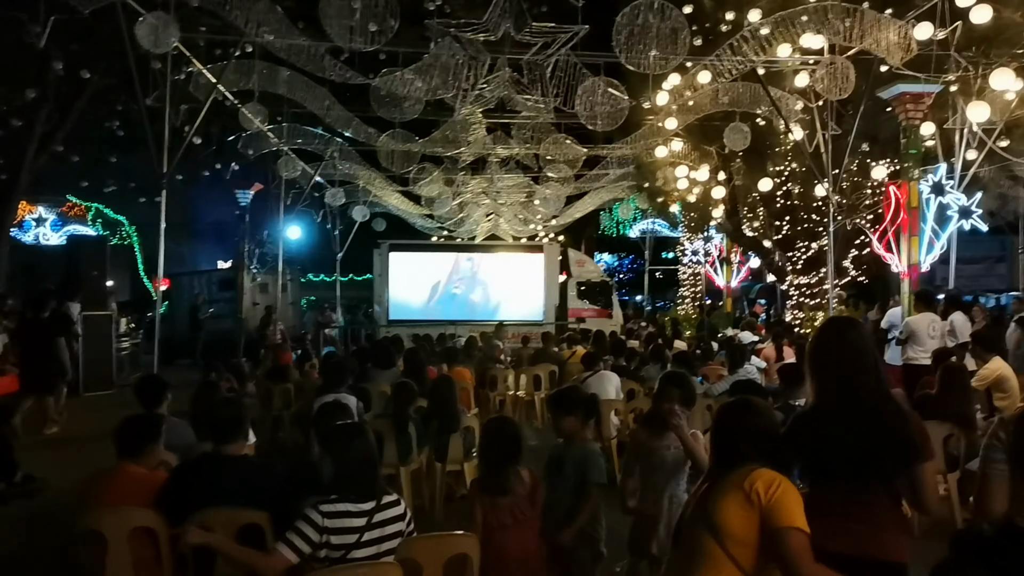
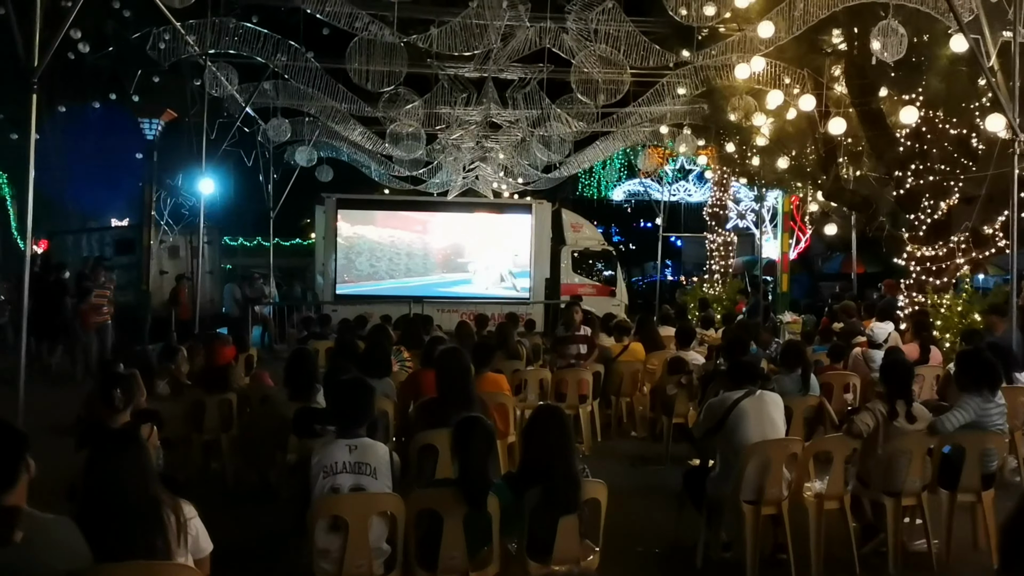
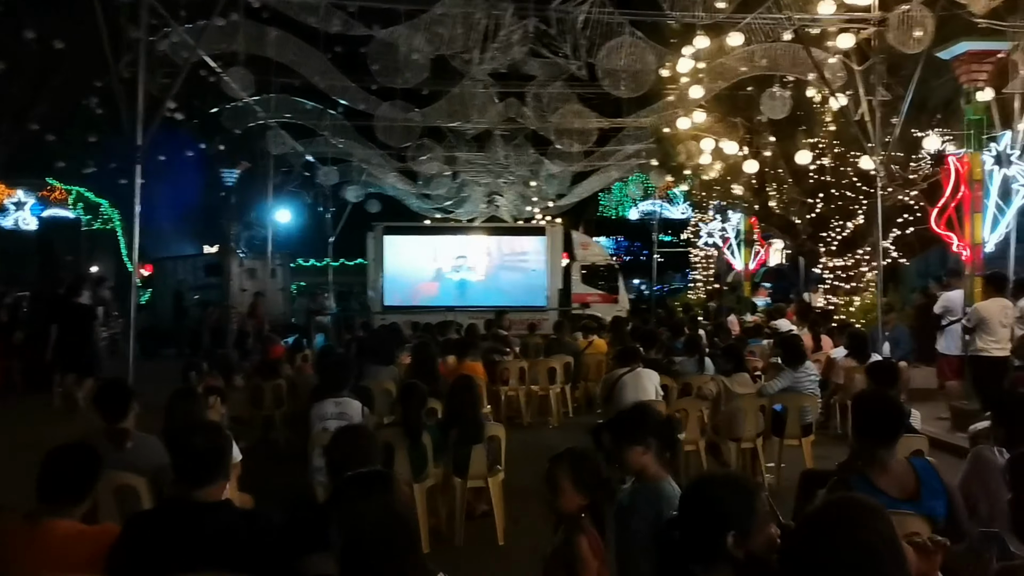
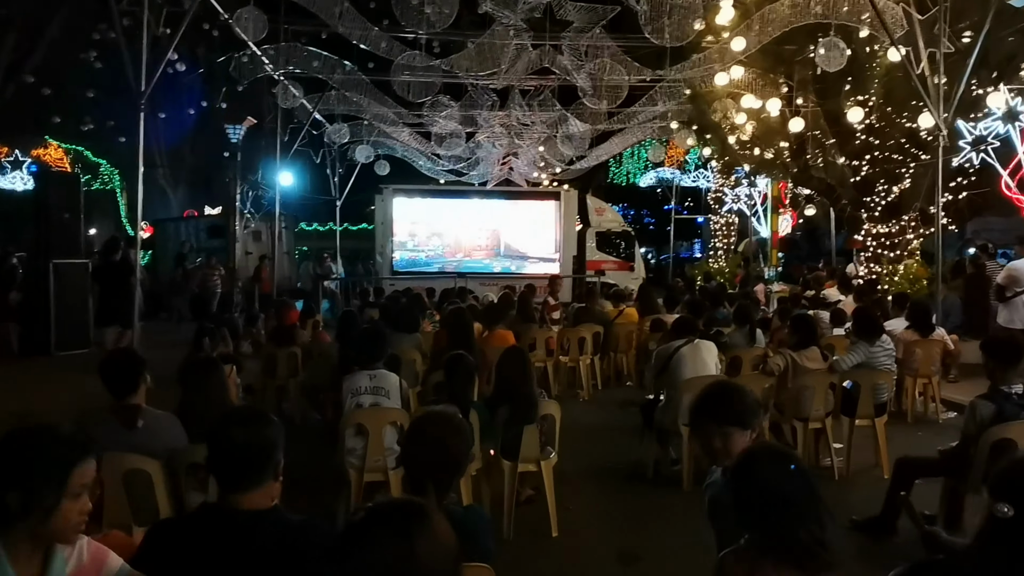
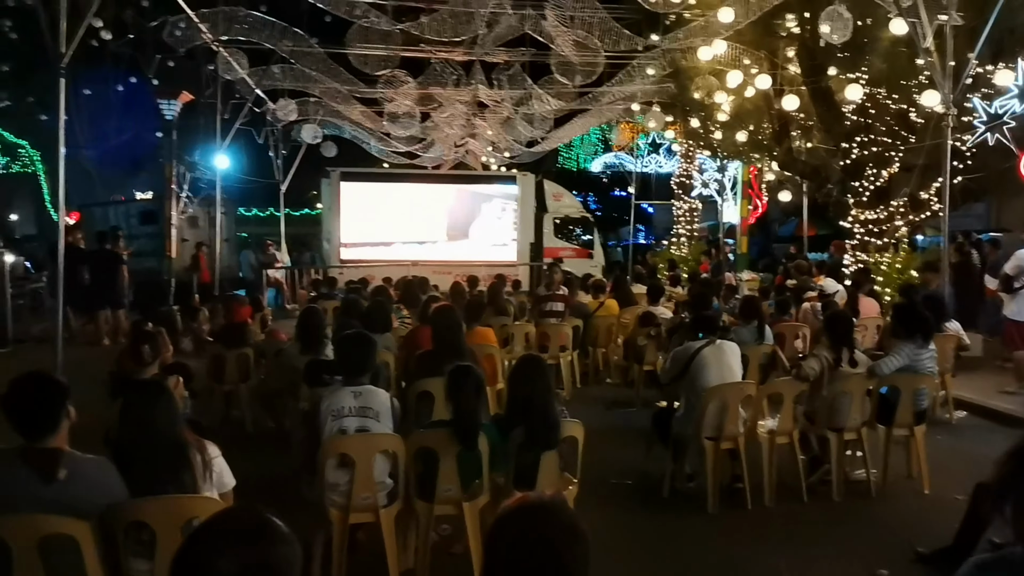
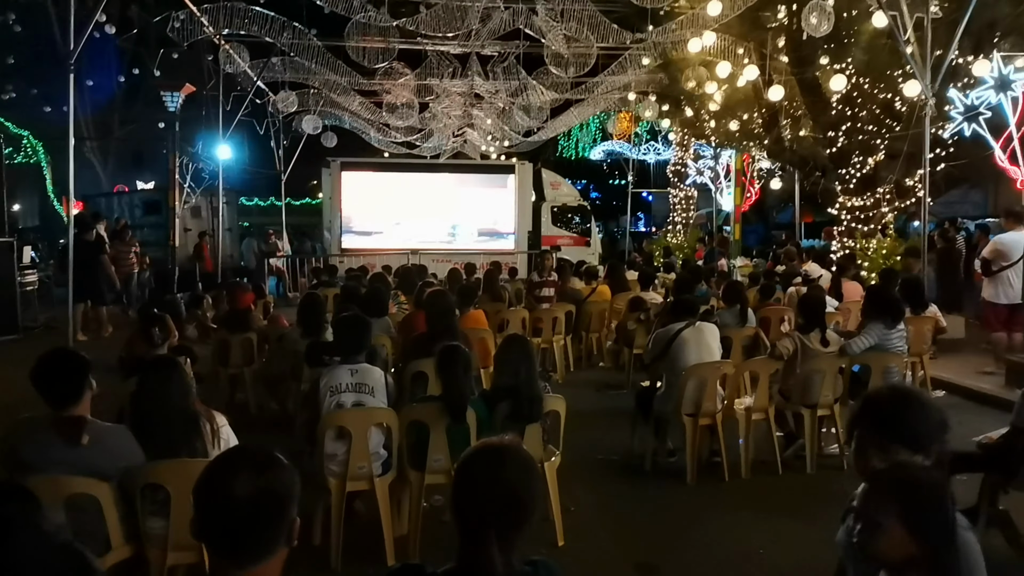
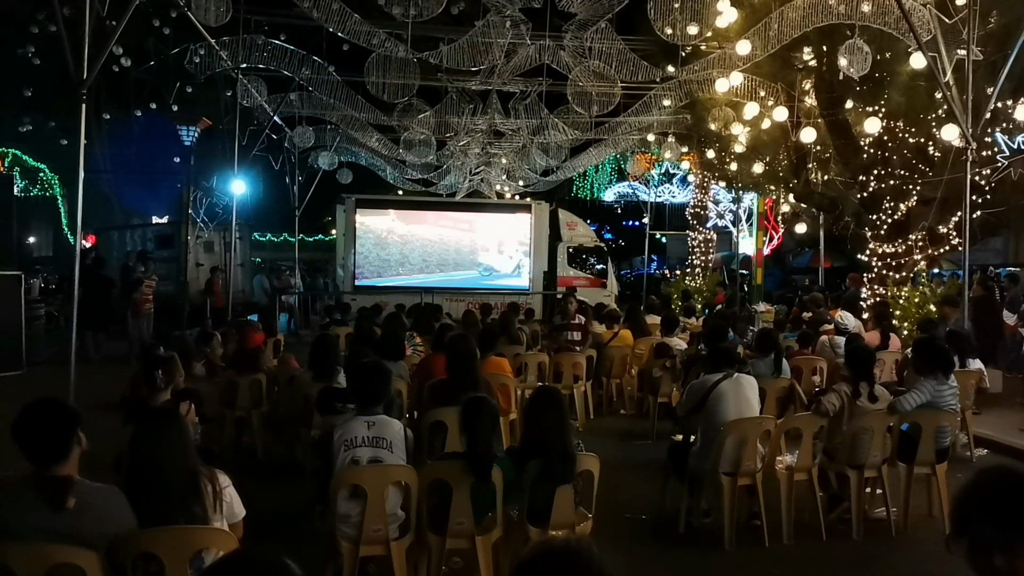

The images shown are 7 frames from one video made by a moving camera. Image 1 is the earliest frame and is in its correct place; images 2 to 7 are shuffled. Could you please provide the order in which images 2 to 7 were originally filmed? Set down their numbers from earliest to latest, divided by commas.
3, 4, 6, 5, 7, 2
